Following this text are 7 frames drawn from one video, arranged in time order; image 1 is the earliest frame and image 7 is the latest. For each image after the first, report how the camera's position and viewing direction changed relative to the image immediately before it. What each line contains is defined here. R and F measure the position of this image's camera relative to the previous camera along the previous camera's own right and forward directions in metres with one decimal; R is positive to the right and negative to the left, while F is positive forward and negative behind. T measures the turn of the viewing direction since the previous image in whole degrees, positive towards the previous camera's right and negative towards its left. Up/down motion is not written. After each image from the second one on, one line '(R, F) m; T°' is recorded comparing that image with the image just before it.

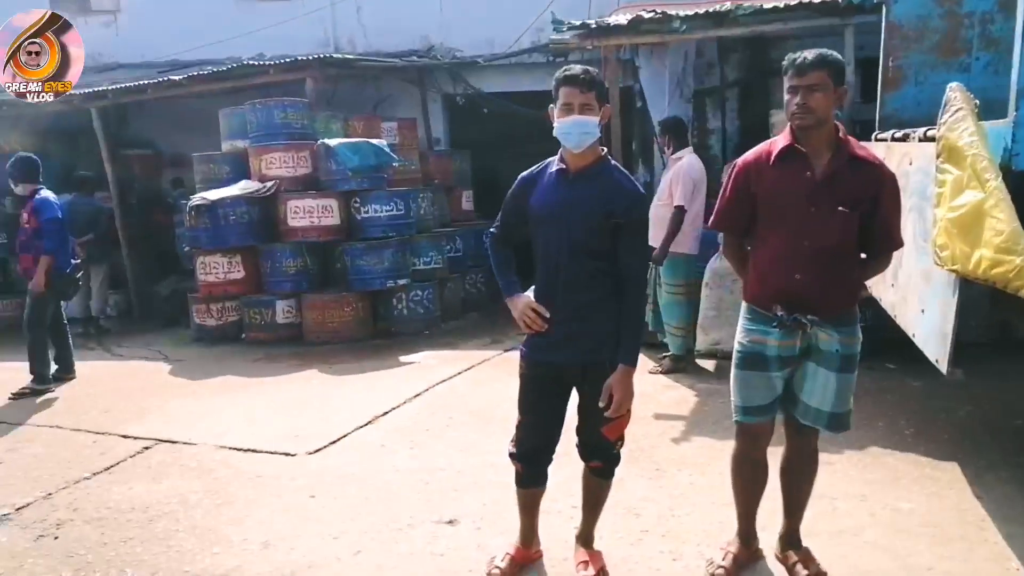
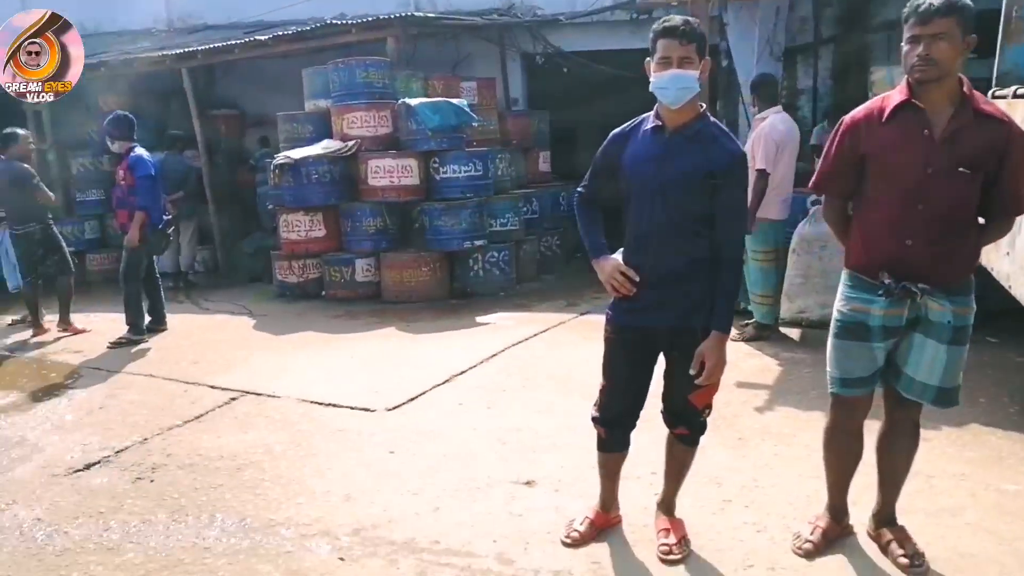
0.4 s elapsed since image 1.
(0.0, +0.1) m; -5°
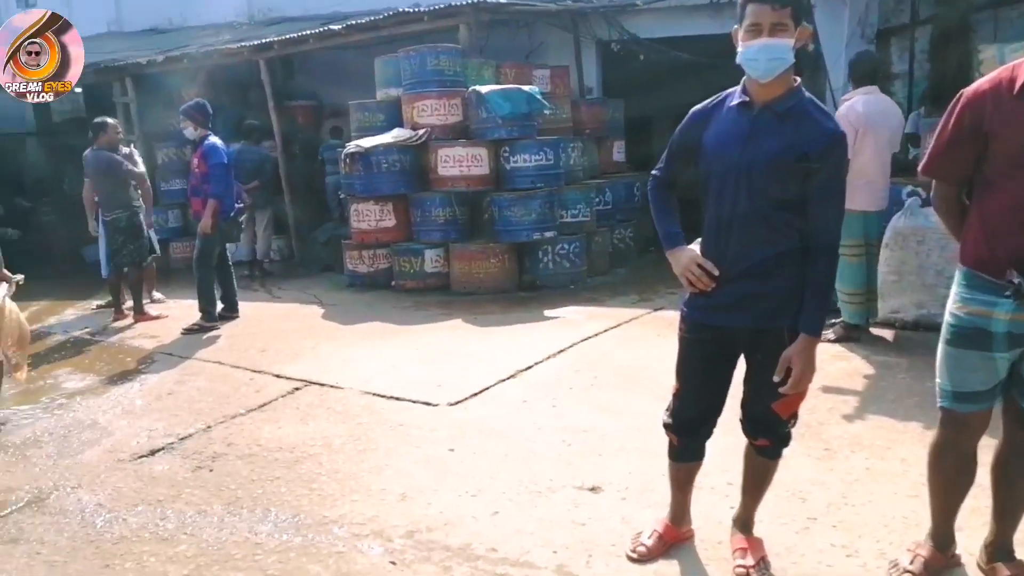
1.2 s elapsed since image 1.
(0.0, +0.2) m; -5°
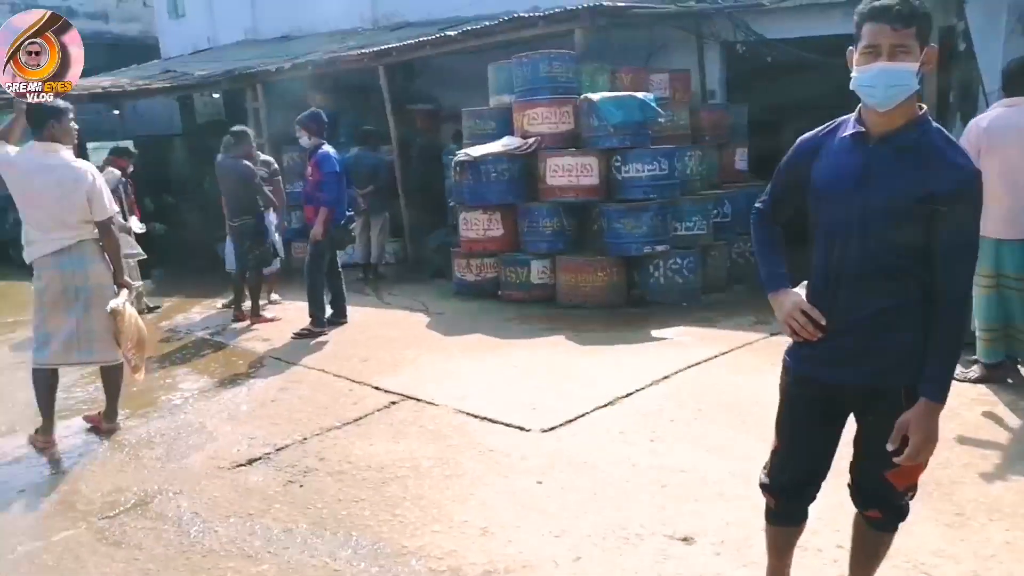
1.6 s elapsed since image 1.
(+0.1, +0.1) m; -9°
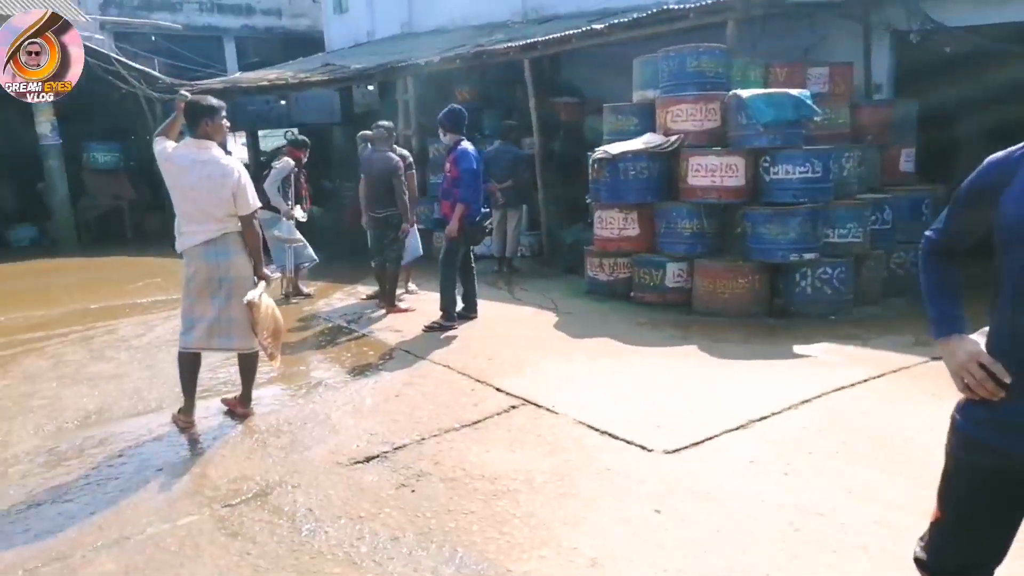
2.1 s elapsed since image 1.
(+0.1, +0.2) m; -10°
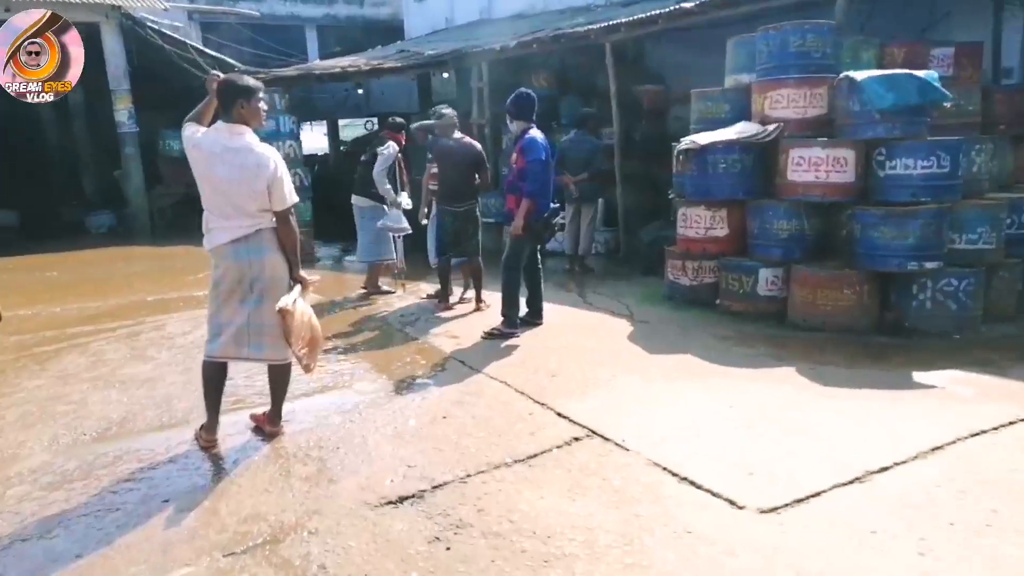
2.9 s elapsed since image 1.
(+0.1, +0.6) m; -6°
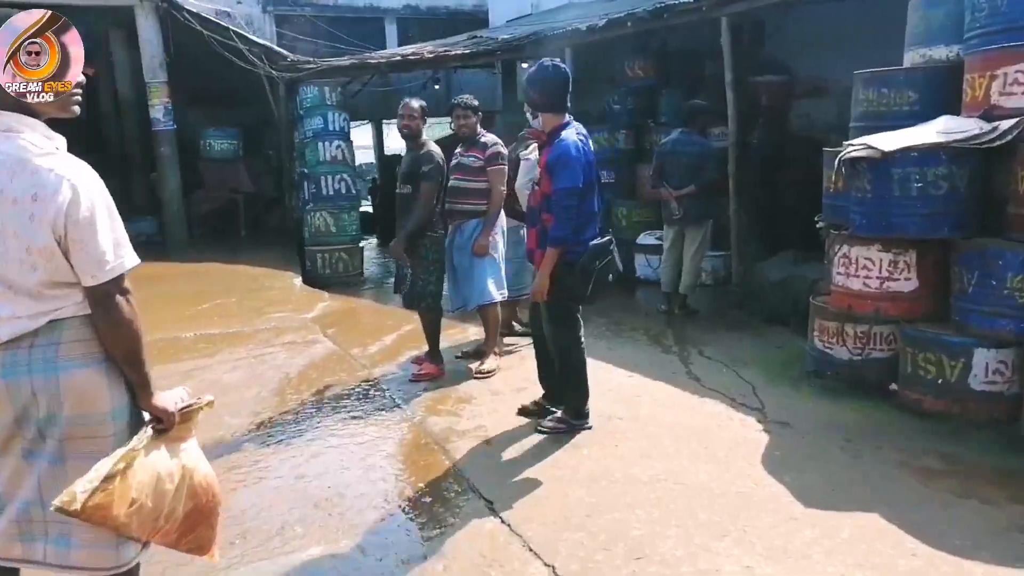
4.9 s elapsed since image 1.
(+0.1, +1.8) m; -7°
